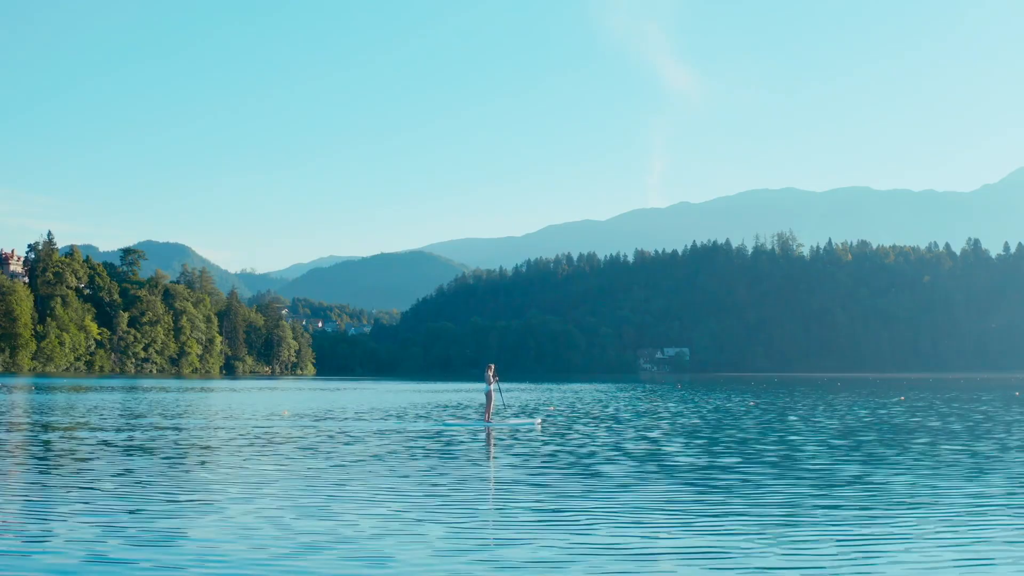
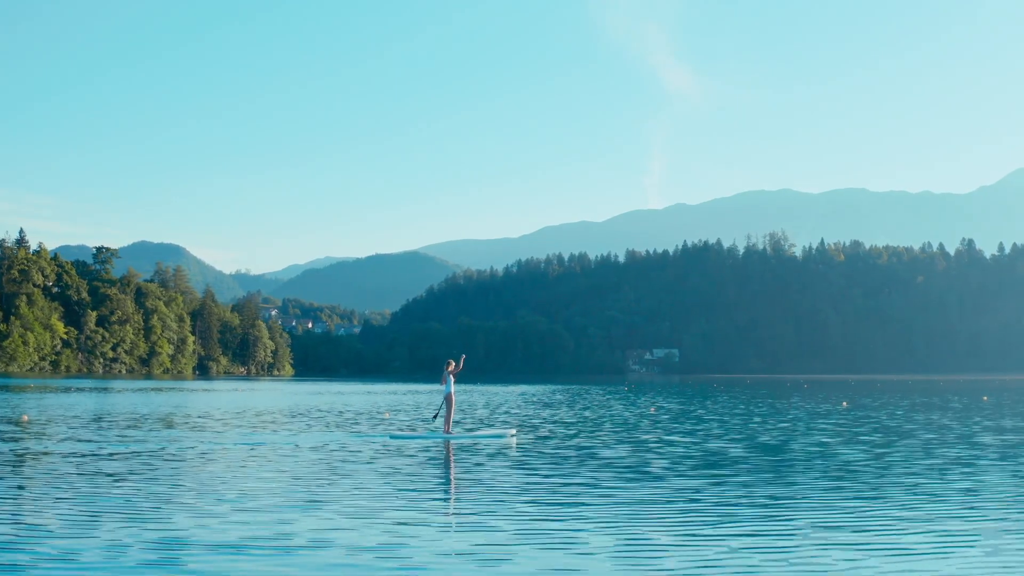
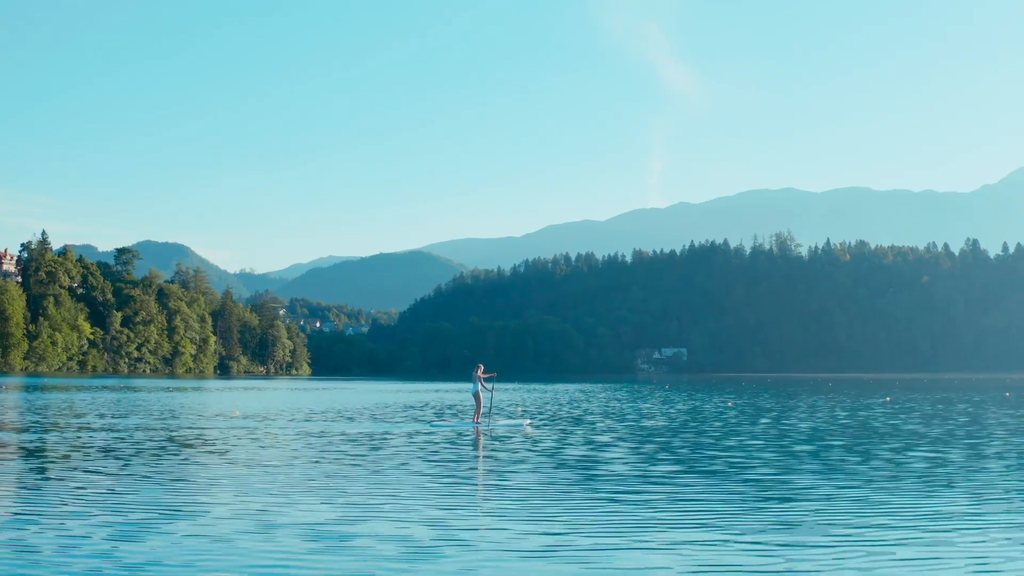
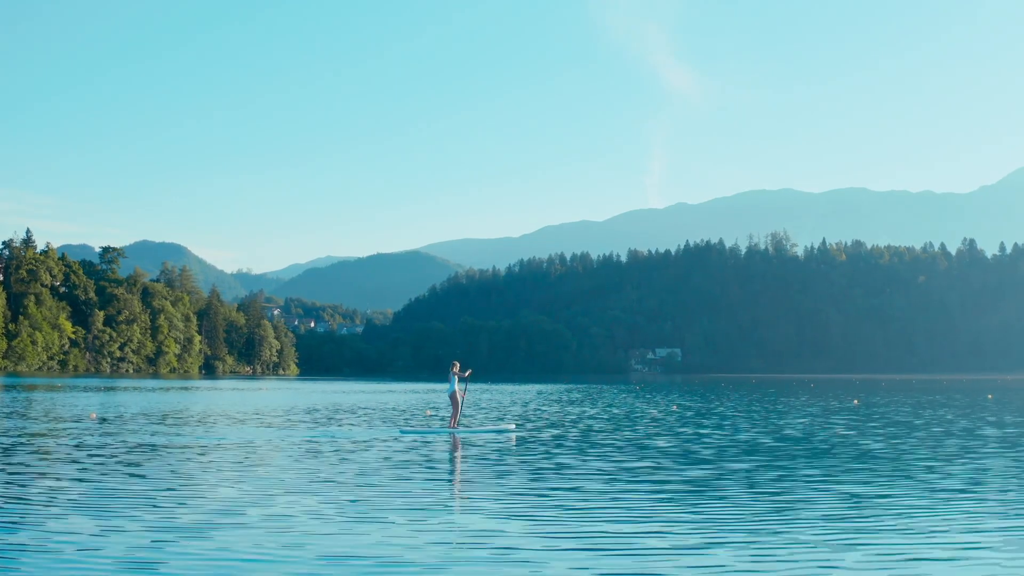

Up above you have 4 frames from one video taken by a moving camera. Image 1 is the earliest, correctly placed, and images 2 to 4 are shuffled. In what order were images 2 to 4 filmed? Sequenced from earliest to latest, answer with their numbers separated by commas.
3, 4, 2
